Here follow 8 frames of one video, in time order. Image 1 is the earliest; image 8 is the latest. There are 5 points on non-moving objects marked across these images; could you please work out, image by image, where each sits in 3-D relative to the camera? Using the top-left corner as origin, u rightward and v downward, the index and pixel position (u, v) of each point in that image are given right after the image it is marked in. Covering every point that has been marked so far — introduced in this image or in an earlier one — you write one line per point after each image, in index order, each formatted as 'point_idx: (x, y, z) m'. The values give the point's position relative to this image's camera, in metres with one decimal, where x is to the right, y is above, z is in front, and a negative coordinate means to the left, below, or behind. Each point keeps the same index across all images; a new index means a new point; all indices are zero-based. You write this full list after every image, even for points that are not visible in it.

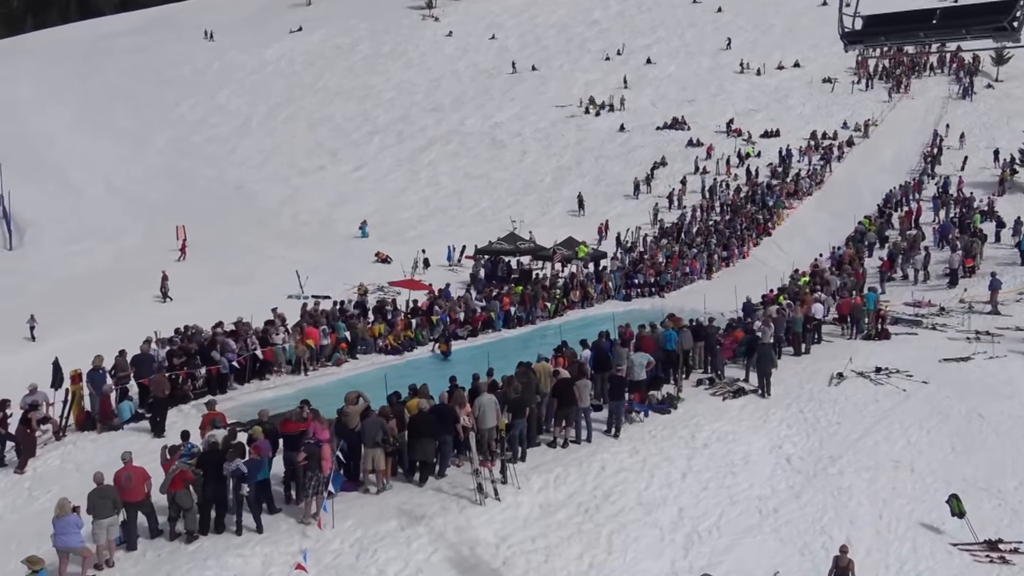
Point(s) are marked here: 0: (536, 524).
0: (+0.4, -3.8, +14.1) m
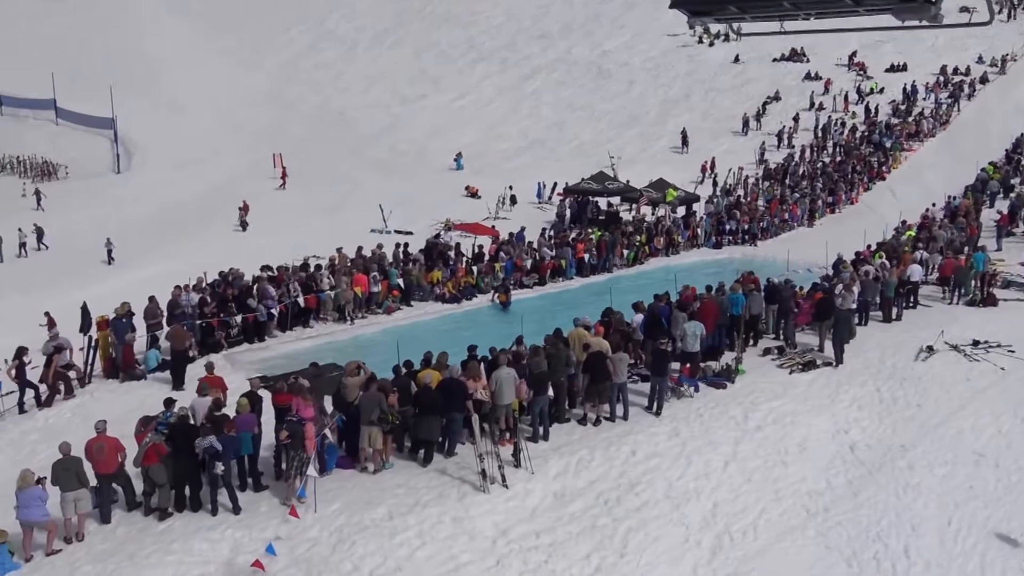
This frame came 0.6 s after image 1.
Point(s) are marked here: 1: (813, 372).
0: (+0.5, -3.3, +12.9) m
1: (+6.7, -1.9, +19.6) m
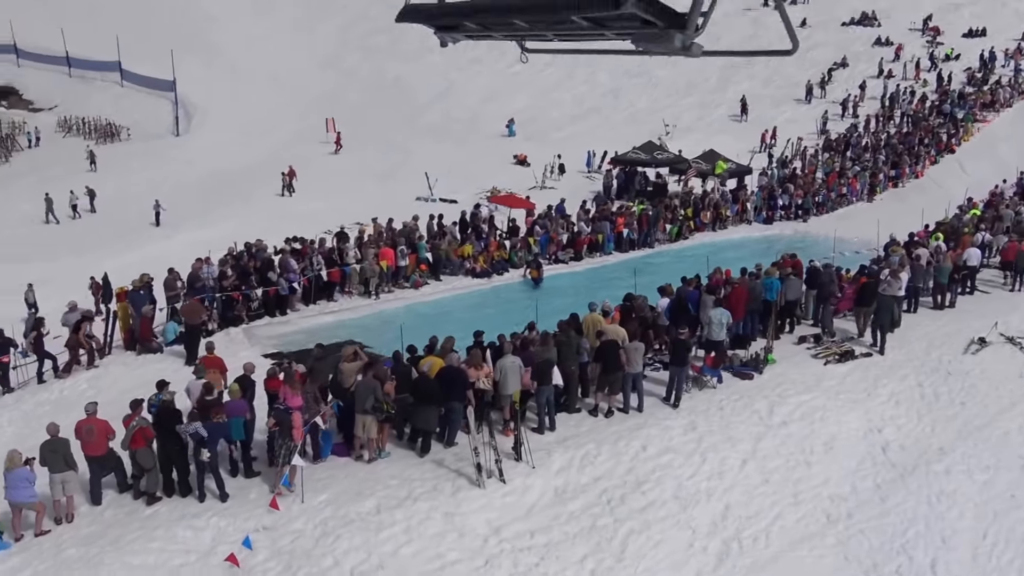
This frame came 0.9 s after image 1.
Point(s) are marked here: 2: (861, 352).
0: (+0.4, -3.2, +12.3) m
1: (+7.2, -1.6, +18.6) m
2: (+7.7, -1.4, +19.2) m
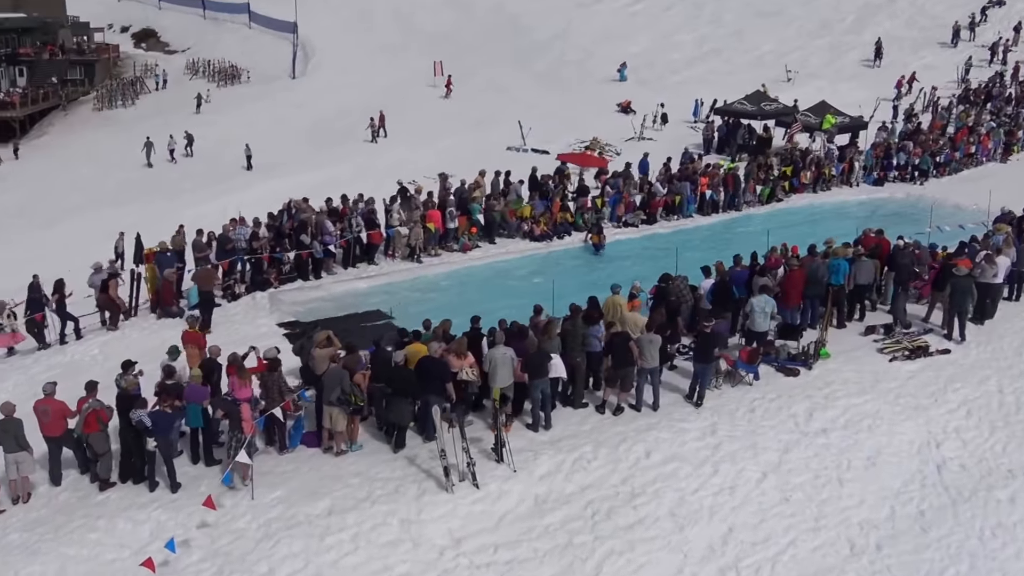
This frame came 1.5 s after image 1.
0: (0.0, -3.1, +11.3) m
1: (+7.6, -1.4, +16.3) m
2: (+8.2, -1.1, +16.9) m
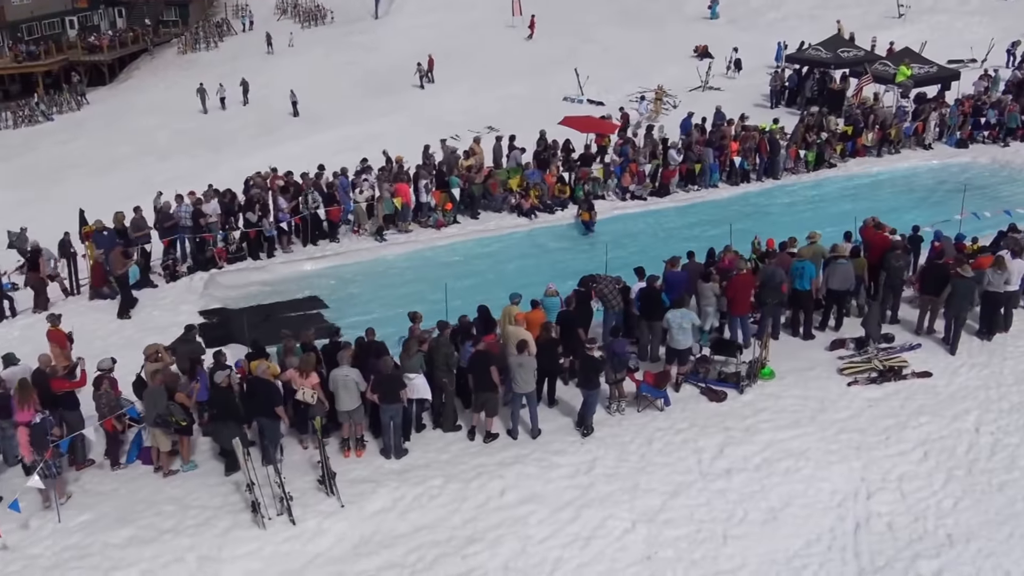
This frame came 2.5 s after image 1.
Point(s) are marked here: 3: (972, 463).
0: (-2.3, -3.4, +10.4) m
1: (+6.0, -1.6, +14.1) m
2: (+6.7, -1.3, +14.6) m
3: (+6.6, -2.5, +12.7) m
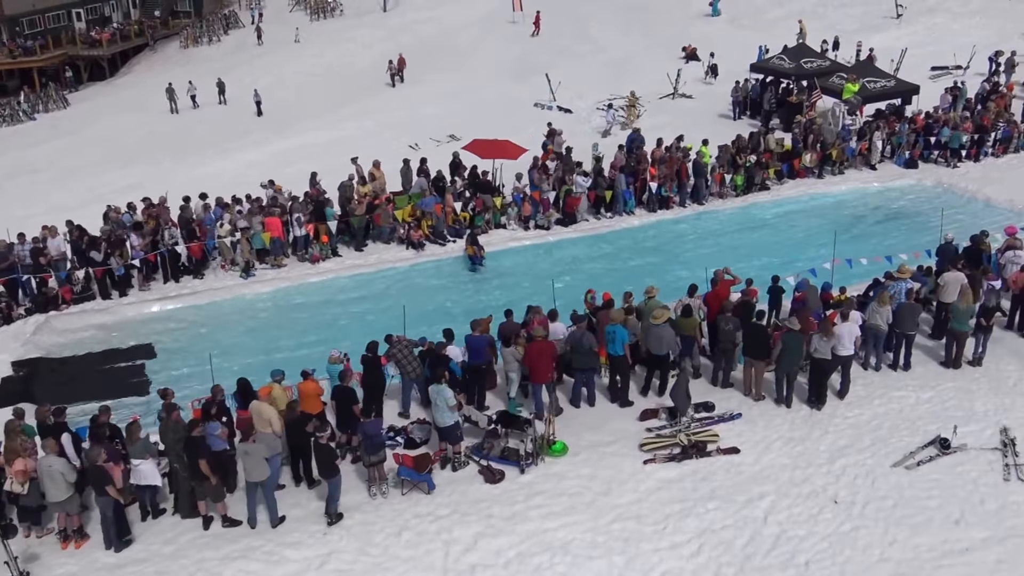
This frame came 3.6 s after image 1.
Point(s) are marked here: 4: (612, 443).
0: (-5.9, -4.5, +10.0) m
1: (+2.6, -2.7, +13.2) m
2: (+3.3, -2.5, +13.6) m
3: (+3.1, -3.7, +11.7) m
4: (+1.6, -2.4, +13.7) m
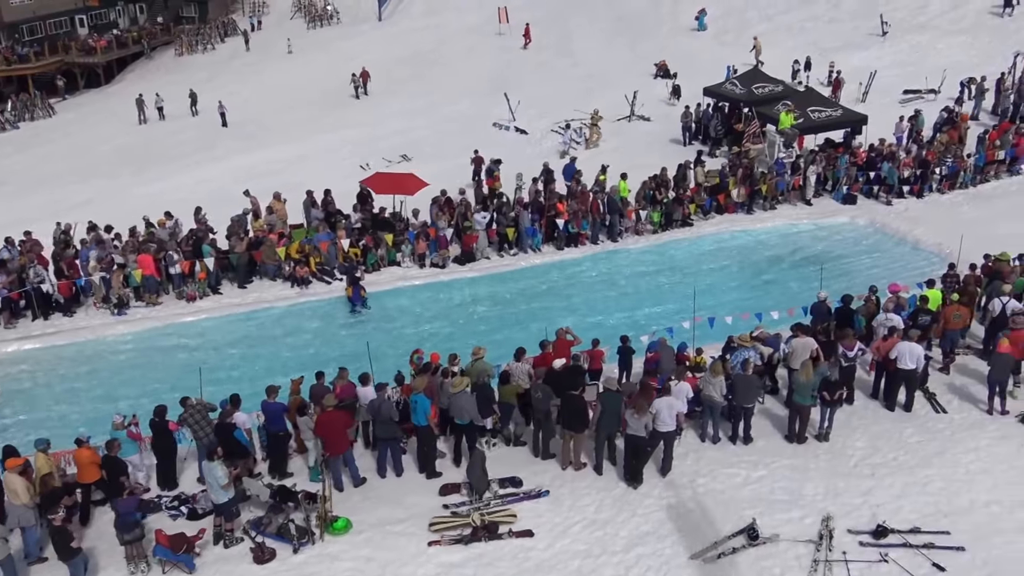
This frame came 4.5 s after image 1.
0: (-9.3, -5.3, +9.7) m
1: (-0.6, -3.8, +12.5) m
2: (+0.2, -3.5, +12.9) m
3: (-0.2, -4.8, +11.0) m
4: (-1.5, -3.5, +13.0) m
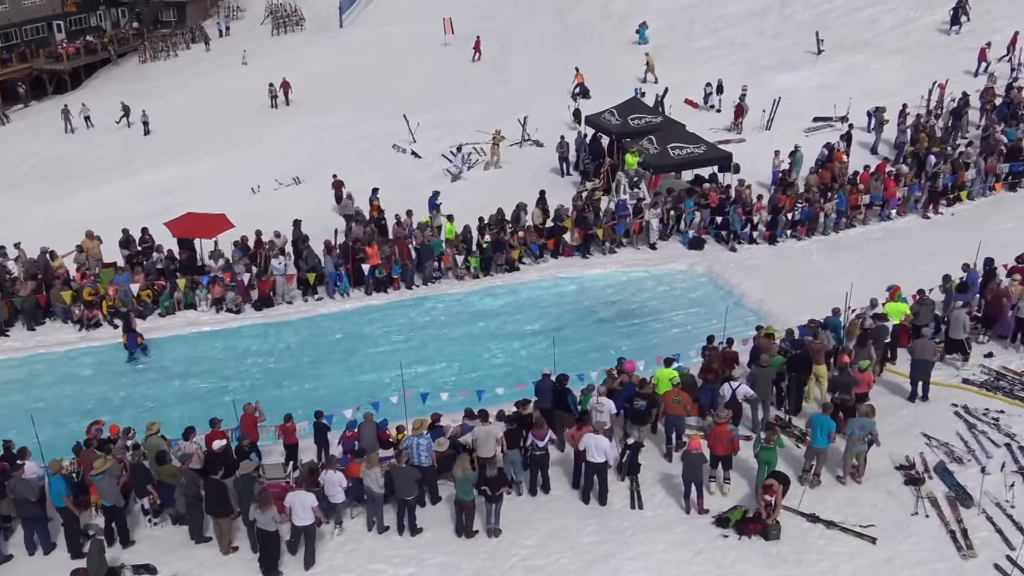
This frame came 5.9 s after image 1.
0: (-15.2, -6.4, +10.1) m
1: (-6.2, -5.1, +12.3) m
2: (-5.4, -4.8, +12.6) m
3: (-5.9, -6.1, +10.7) m
4: (-7.1, -4.7, +12.9) m
